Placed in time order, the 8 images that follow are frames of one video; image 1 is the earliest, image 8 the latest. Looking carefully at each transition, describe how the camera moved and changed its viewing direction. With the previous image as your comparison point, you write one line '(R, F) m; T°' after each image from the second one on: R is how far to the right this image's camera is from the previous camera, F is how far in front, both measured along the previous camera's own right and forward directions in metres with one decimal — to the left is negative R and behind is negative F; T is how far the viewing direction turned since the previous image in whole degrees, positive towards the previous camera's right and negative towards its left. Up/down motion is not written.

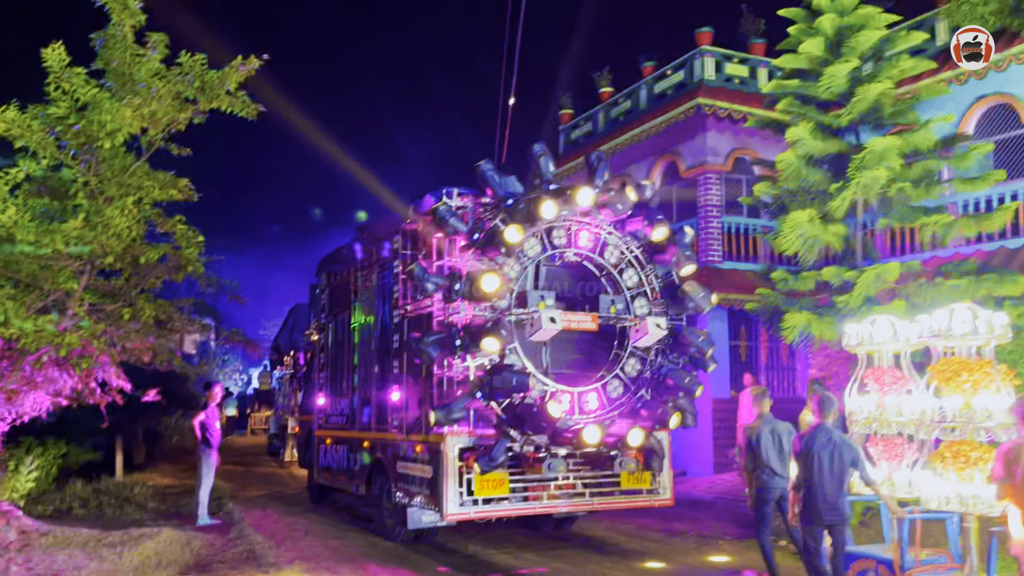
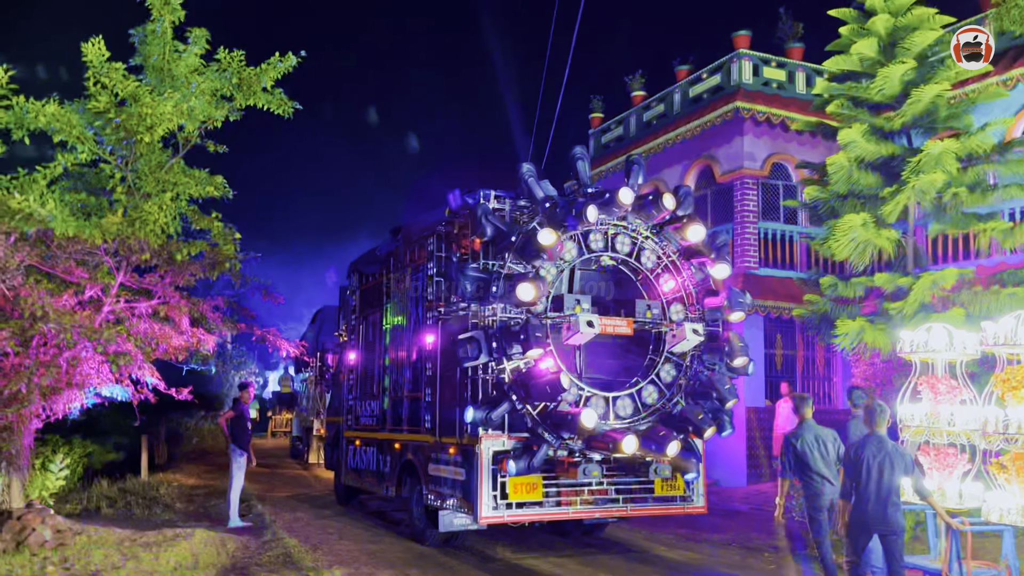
(-0.3, +0.2) m; -1°
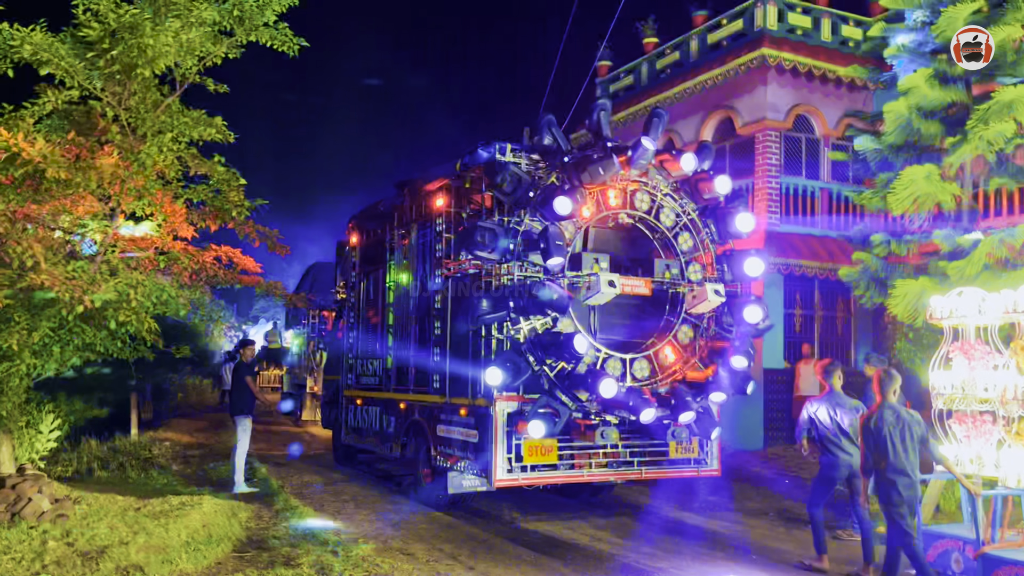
(-0.5, +0.6) m; +1°
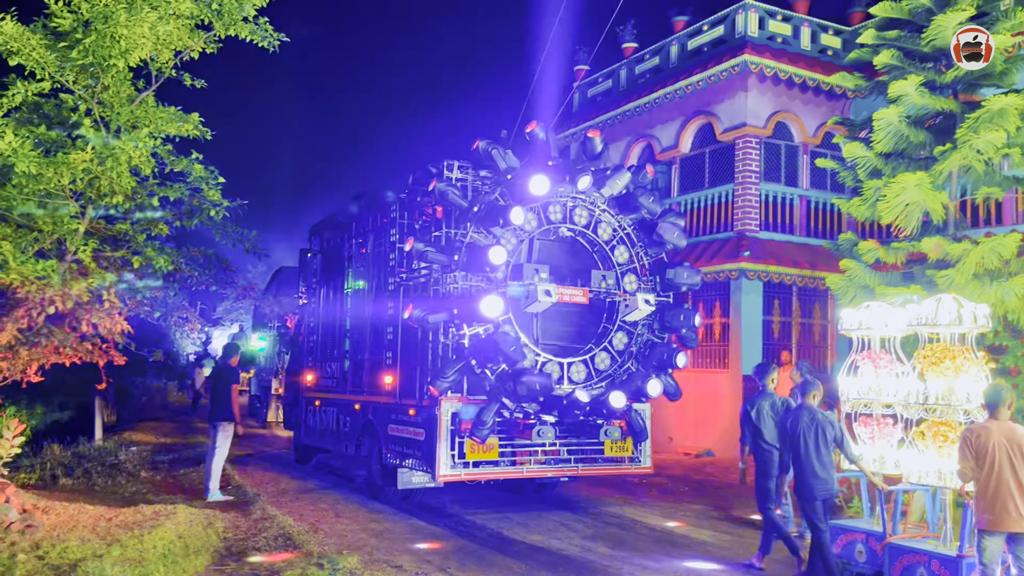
(-0.2, +0.2) m; +2°
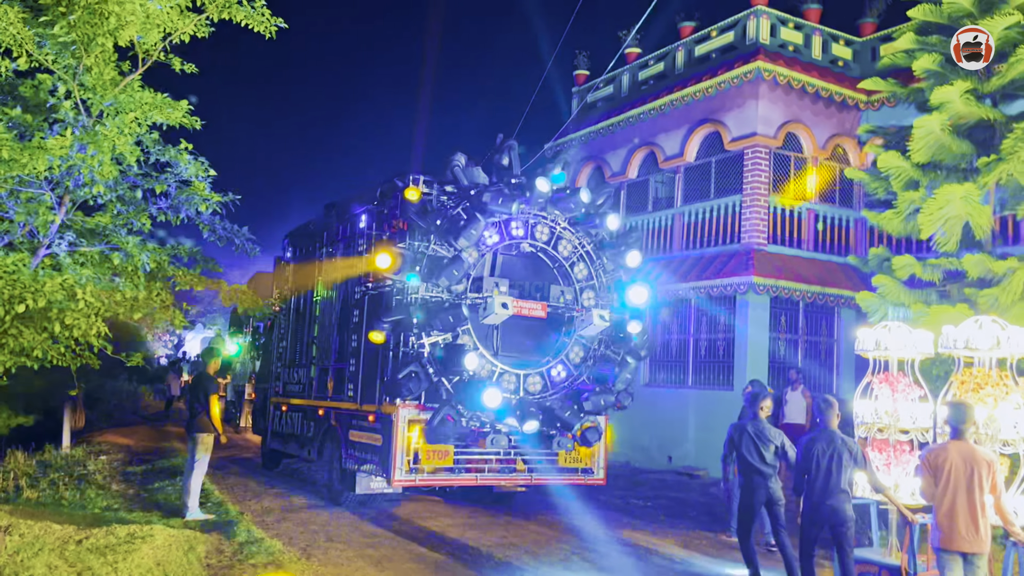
(-0.3, +0.6) m; +2°
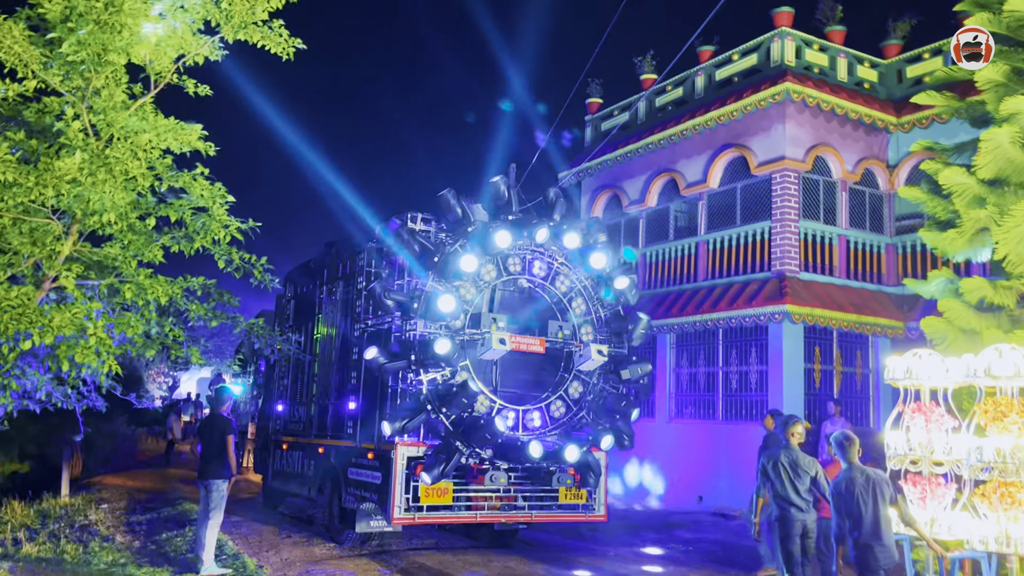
(-0.4, +0.5) m; 0°
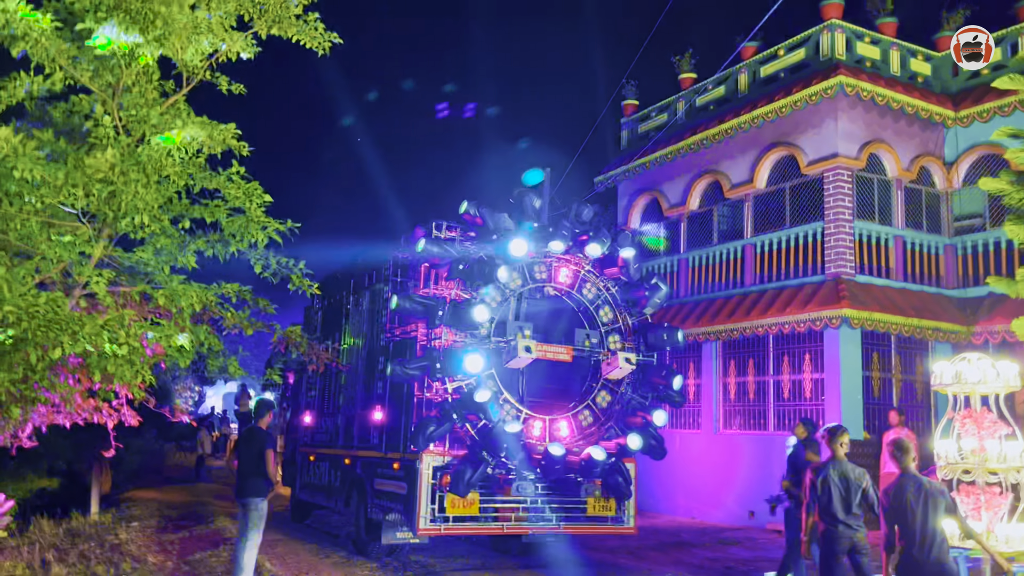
(-0.3, +0.5) m; -1°
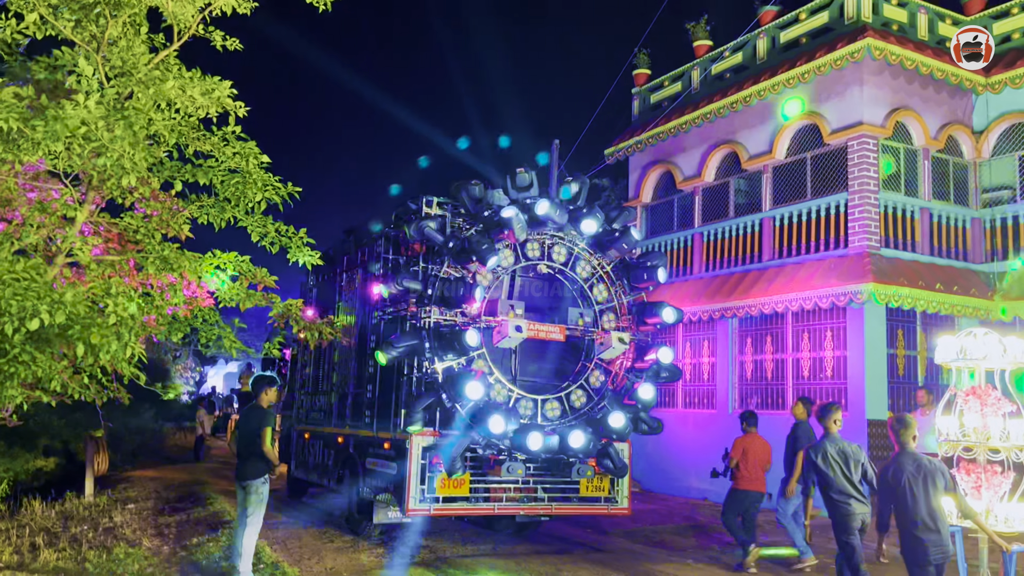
(-0.1, +0.5) m; 0°
